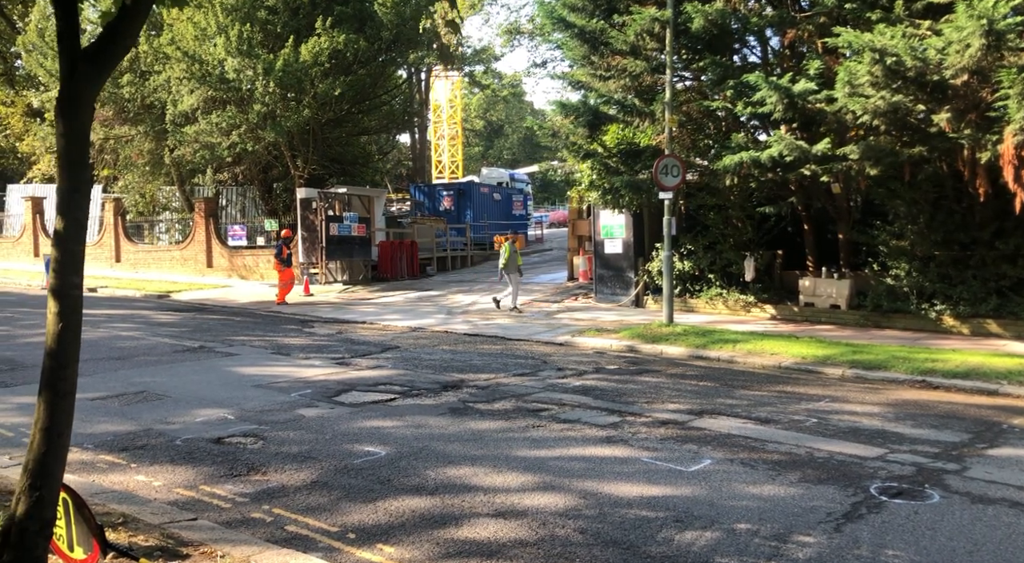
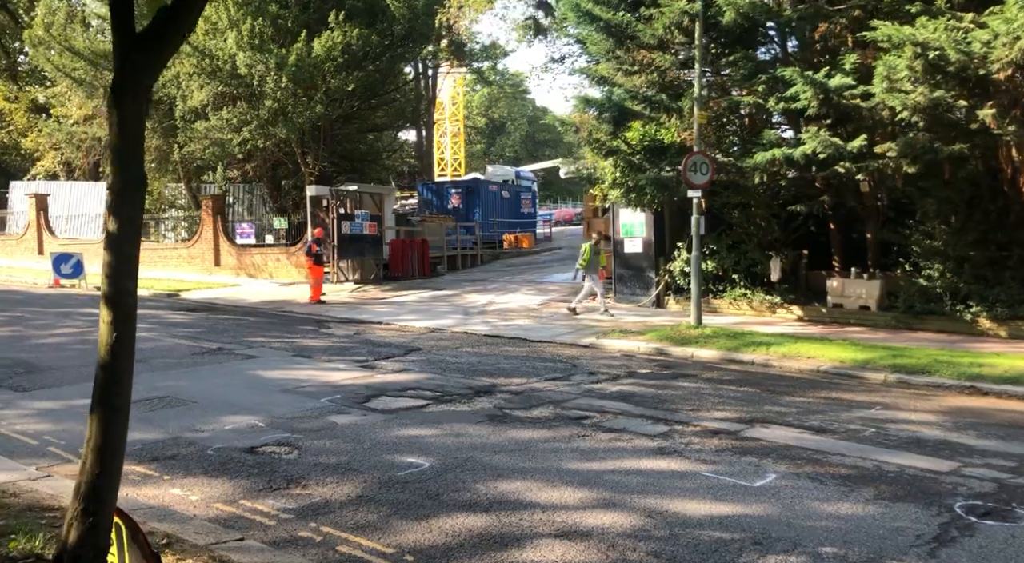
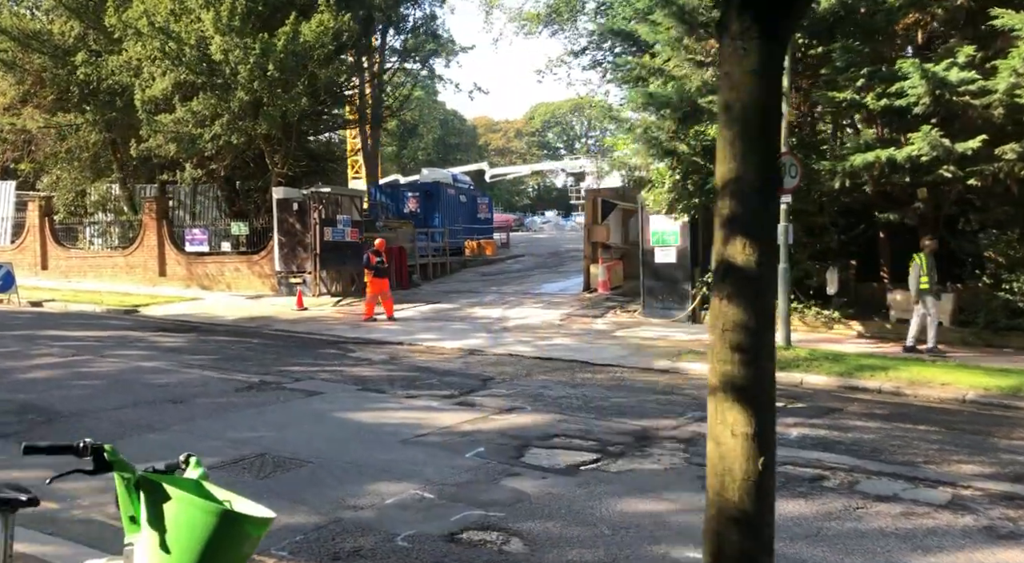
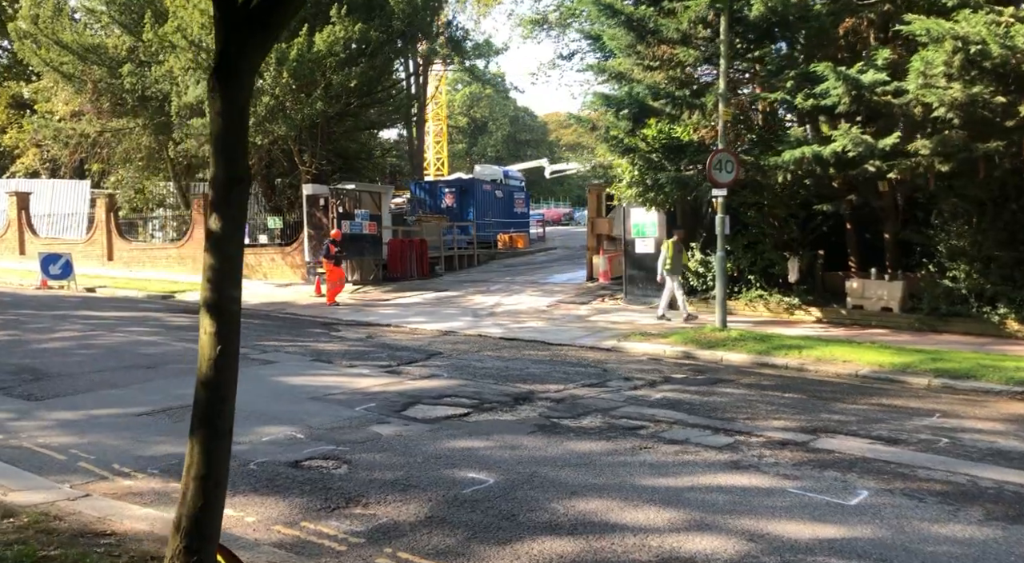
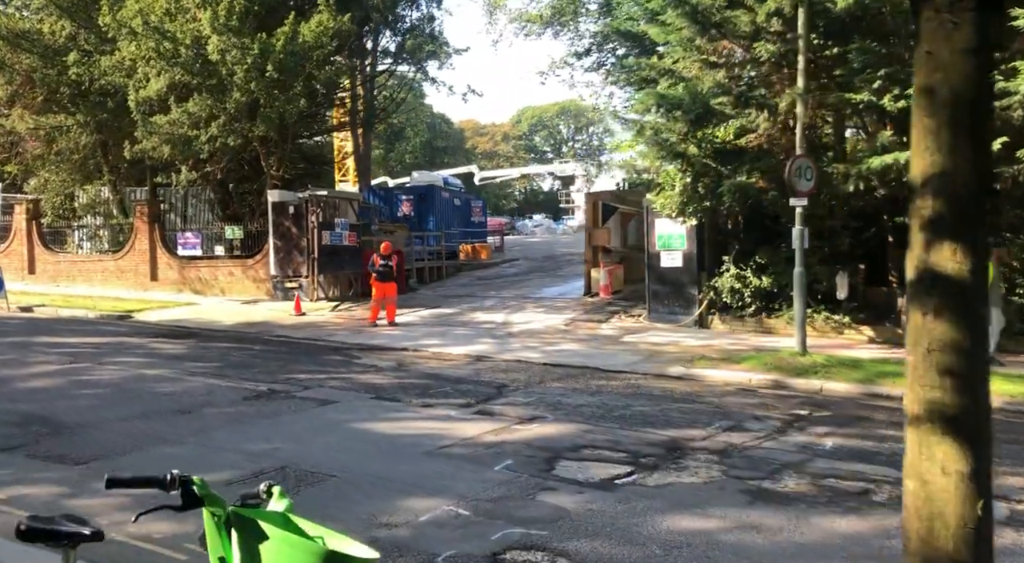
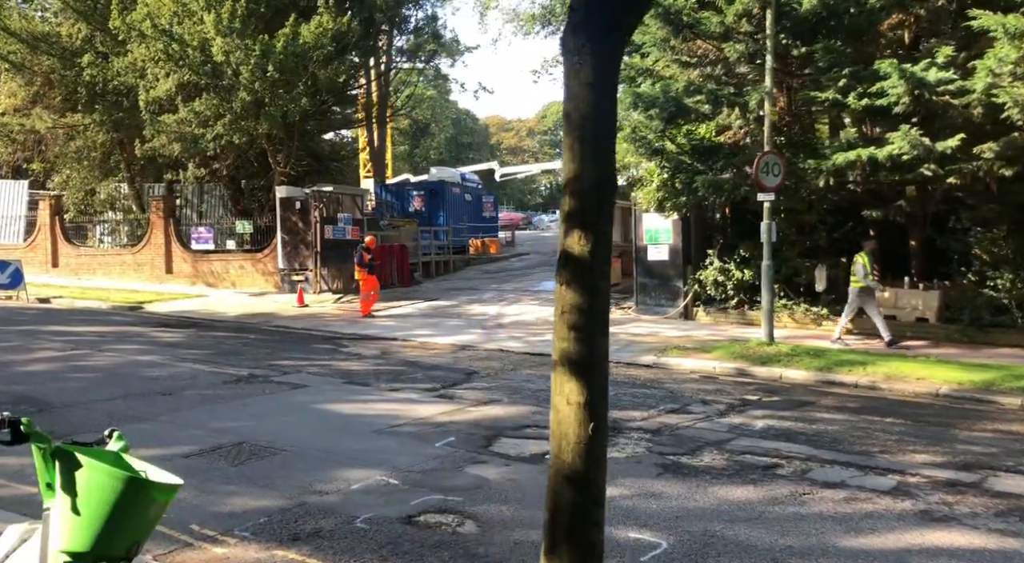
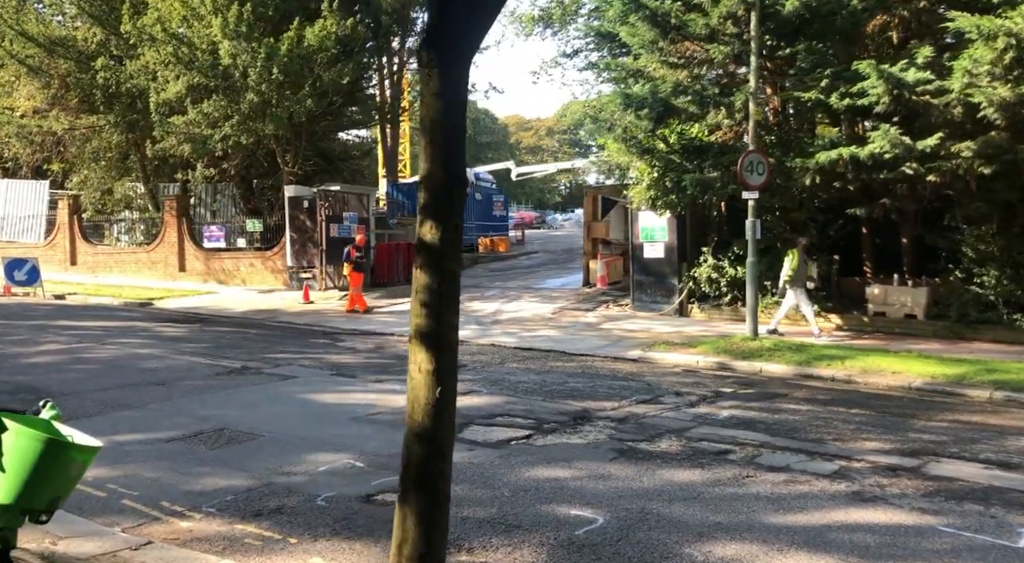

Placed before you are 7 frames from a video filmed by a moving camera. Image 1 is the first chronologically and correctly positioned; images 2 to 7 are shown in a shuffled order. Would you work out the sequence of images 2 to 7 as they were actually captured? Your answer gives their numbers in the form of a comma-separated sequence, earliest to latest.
2, 4, 7, 6, 3, 5
